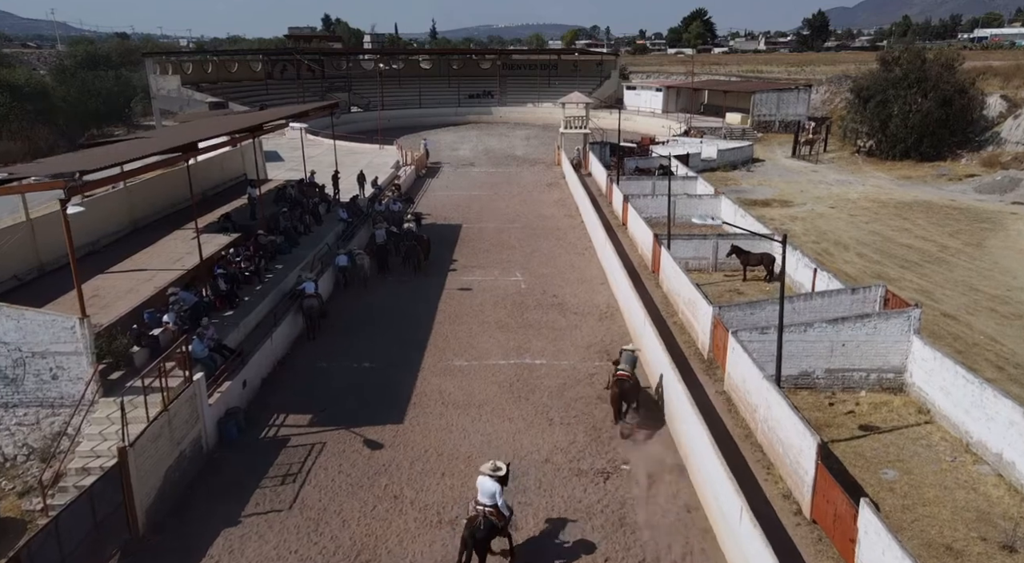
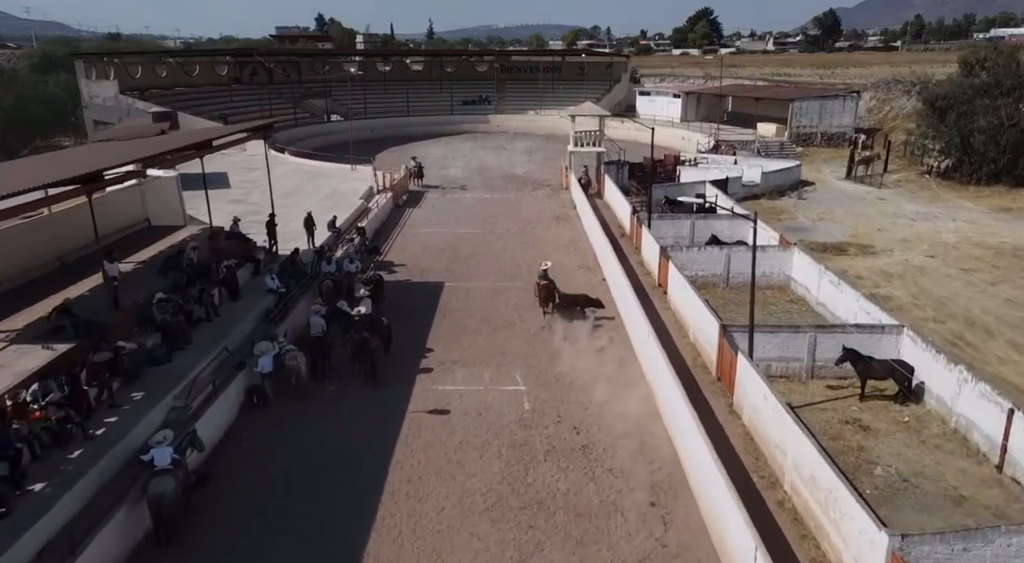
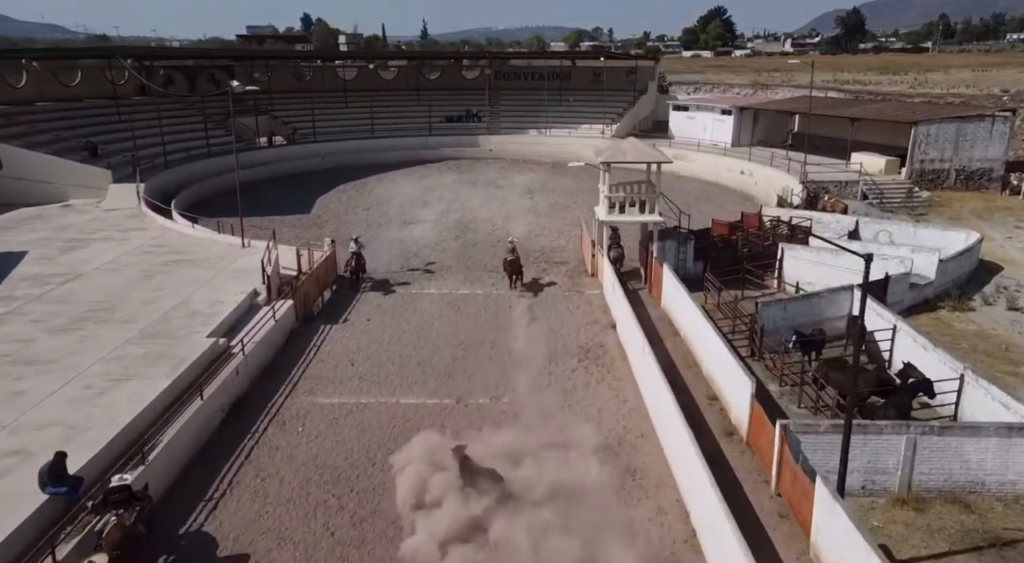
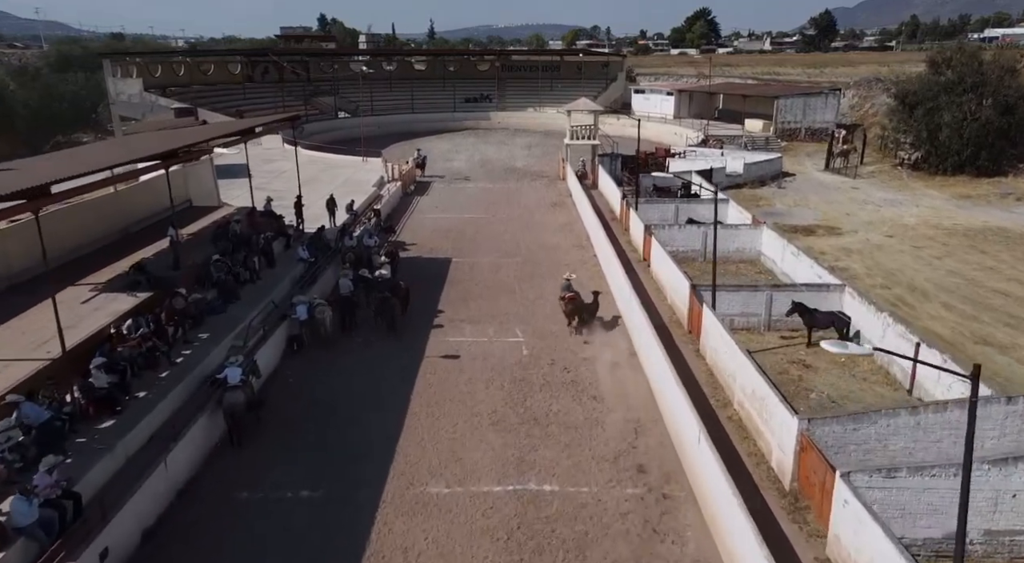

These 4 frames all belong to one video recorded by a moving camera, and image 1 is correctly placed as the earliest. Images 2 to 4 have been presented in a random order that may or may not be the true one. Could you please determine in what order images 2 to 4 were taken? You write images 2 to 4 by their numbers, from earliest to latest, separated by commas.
4, 2, 3
